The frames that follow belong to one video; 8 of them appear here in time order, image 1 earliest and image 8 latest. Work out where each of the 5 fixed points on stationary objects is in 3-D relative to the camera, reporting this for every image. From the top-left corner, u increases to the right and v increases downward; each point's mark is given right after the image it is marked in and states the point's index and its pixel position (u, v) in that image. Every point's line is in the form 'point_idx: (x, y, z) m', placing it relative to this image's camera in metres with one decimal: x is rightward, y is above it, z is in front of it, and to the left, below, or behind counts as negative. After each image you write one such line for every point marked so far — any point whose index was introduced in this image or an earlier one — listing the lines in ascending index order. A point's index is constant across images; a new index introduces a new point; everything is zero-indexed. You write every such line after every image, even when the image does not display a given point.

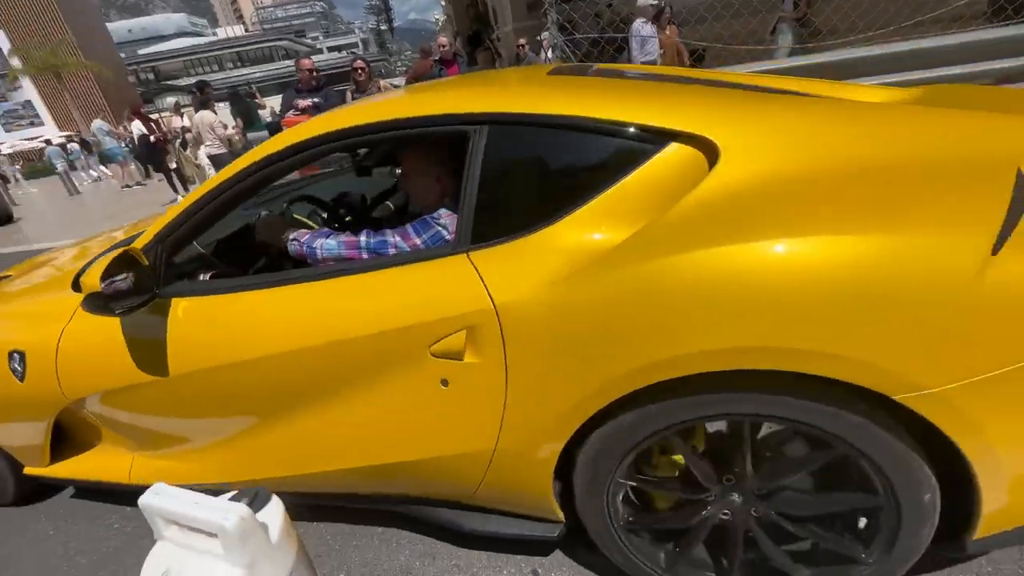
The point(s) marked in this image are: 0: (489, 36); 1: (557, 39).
0: (-0.9, +9.1, +16.8) m
1: (+0.4, +2.2, +4.1) m
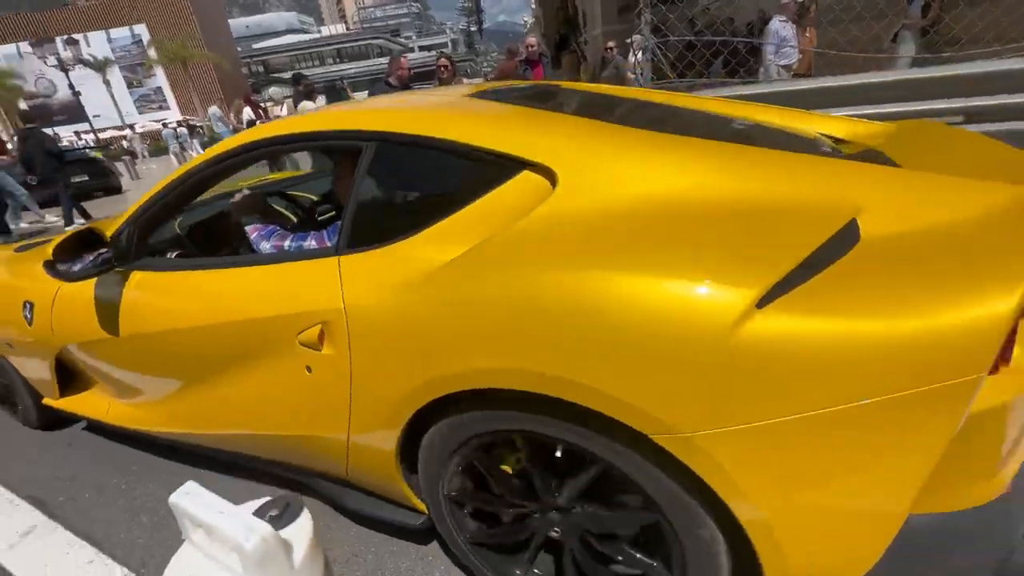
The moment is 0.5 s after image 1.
0: (+2.3, +8.9, +16.7) m
1: (+1.1, +2.1, +3.9) m
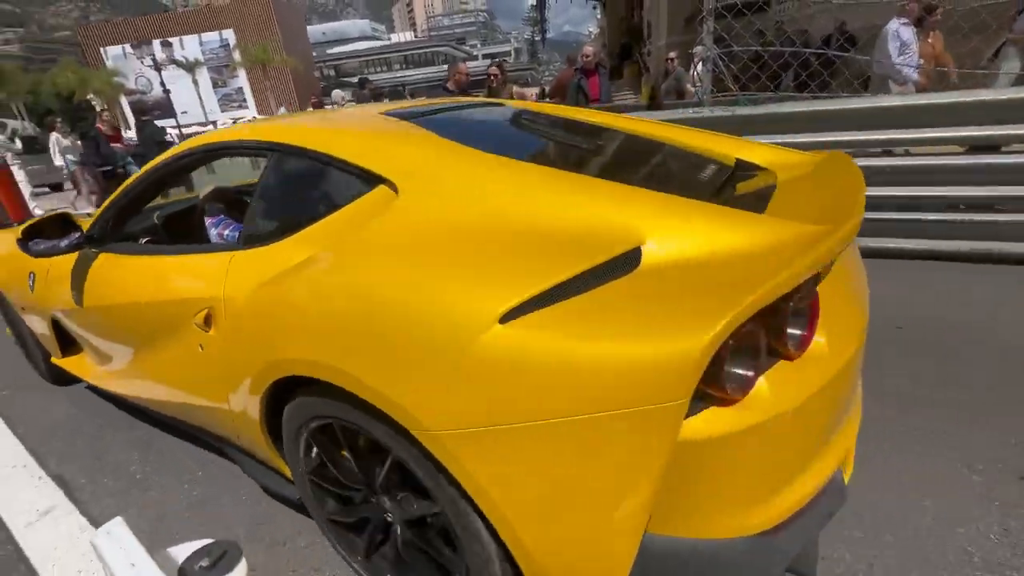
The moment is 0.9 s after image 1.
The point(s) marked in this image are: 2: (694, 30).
0: (+4.5, +8.3, +16.3) m
1: (+1.6, +1.8, +3.6) m
2: (+4.4, +6.1, +11.0) m
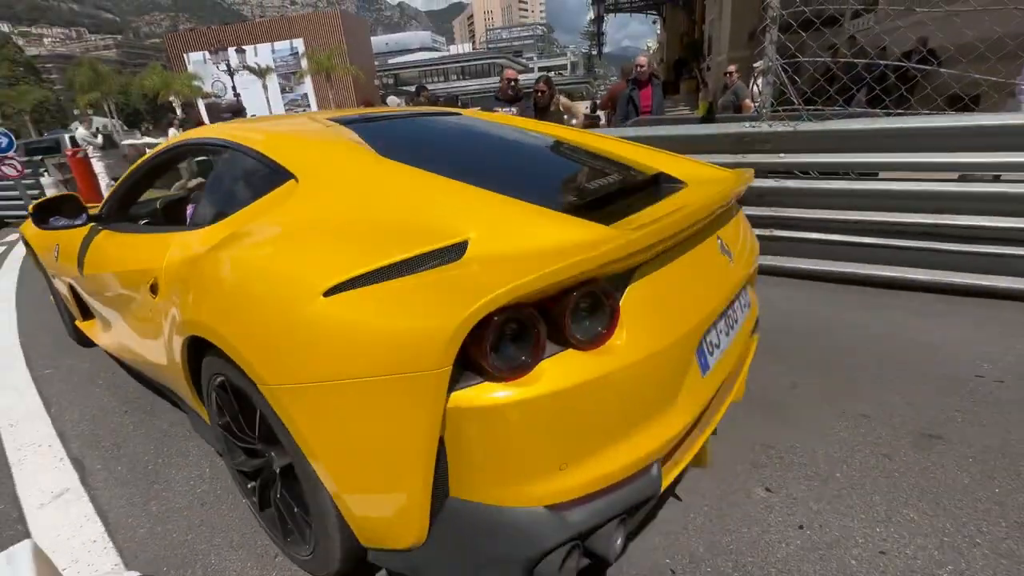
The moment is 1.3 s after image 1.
0: (+6.5, +7.6, +15.9) m
1: (+1.9, +1.6, +3.4) m
2: (+5.7, +5.5, +10.6) m
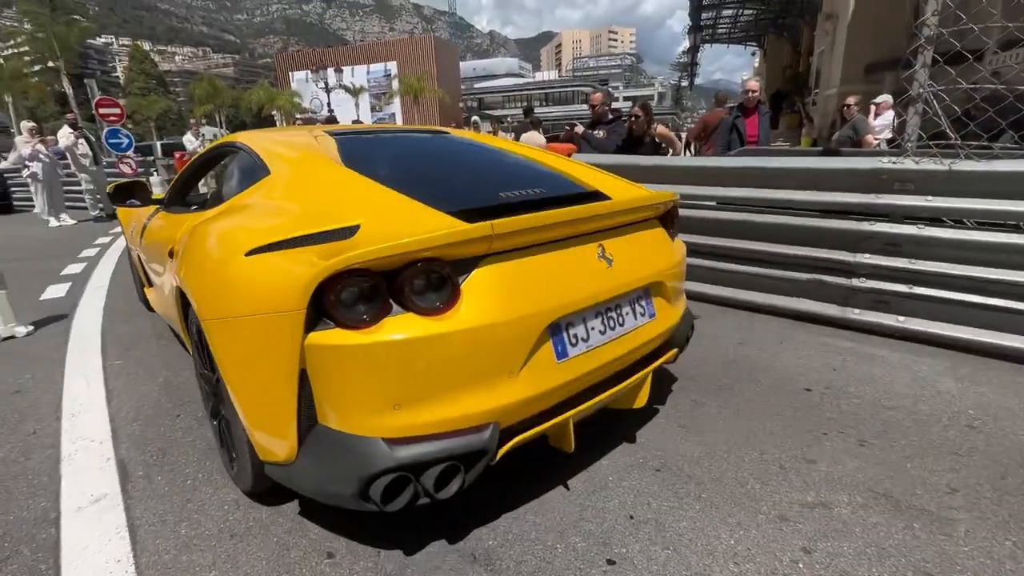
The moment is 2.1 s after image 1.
0: (+9.2, +6.0, +15.0) m
1: (+2.5, +1.2, +2.9) m
2: (+7.5, +4.3, +9.7) m
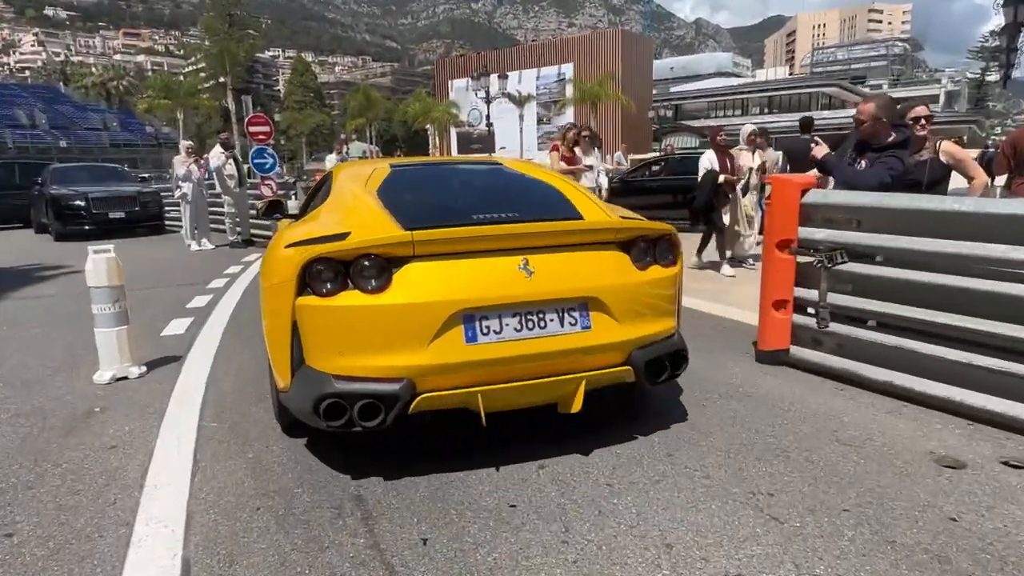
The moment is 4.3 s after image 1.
0: (+13.5, +4.0, +10.7) m
1: (+3.5, +0.5, +0.7) m
2: (+10.4, +2.8, +6.0) m
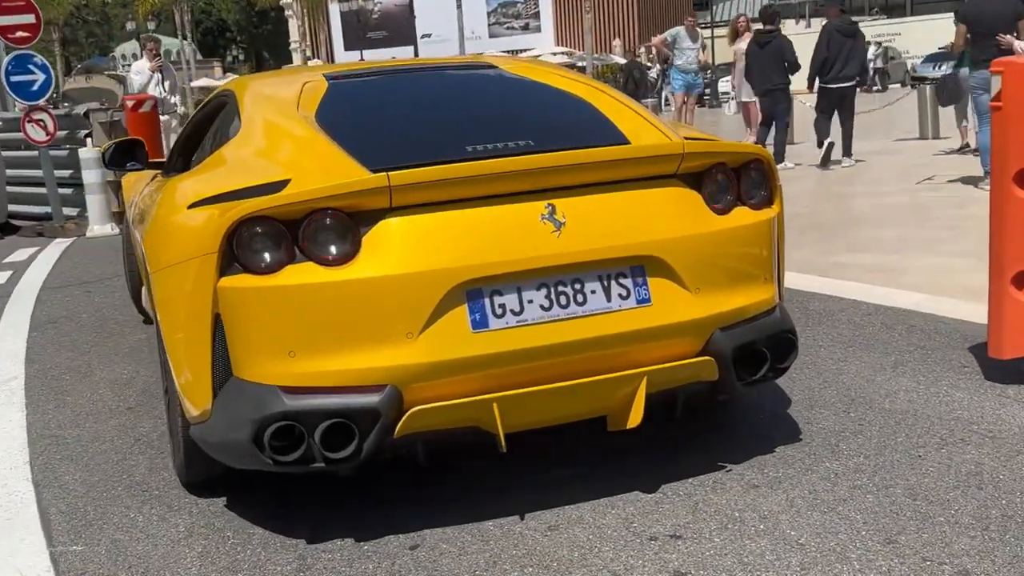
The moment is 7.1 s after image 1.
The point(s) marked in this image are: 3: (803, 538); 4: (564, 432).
0: (+13.2, +5.7, +9.2) m
1: (+4.3, +0.3, -0.9) m
2: (+10.6, +3.7, +4.5) m
3: (+1.7, -1.5, +2.8) m
4: (+0.4, -1.2, +3.7) m
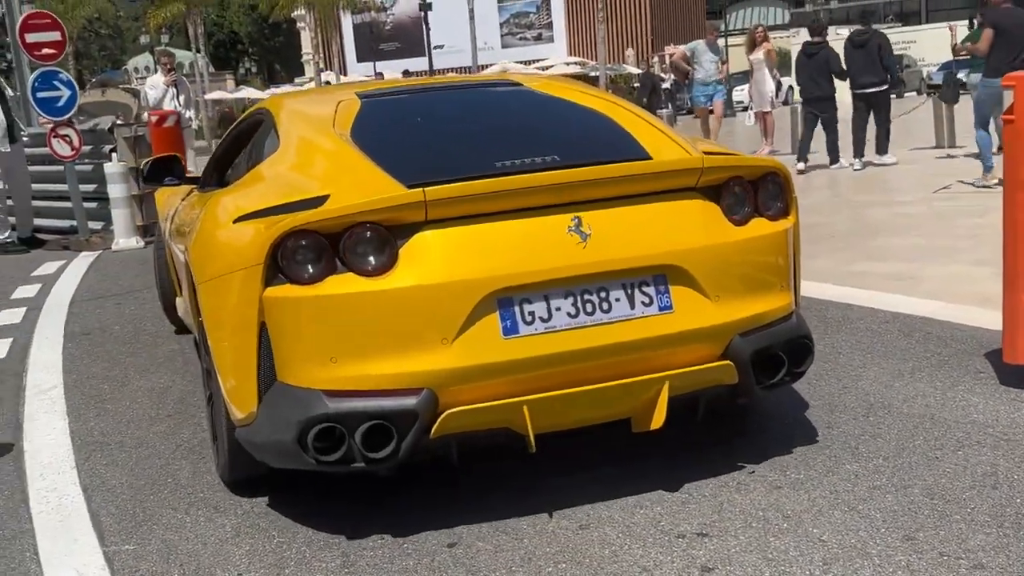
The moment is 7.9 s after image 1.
0: (+13.6, +5.6, +9.1) m
1: (+4.4, +0.3, -0.8) m
2: (+10.8, +3.6, +4.5) m
3: (+2.0, -1.5, +2.9) m
4: (+0.7, -1.2, +3.9) m
